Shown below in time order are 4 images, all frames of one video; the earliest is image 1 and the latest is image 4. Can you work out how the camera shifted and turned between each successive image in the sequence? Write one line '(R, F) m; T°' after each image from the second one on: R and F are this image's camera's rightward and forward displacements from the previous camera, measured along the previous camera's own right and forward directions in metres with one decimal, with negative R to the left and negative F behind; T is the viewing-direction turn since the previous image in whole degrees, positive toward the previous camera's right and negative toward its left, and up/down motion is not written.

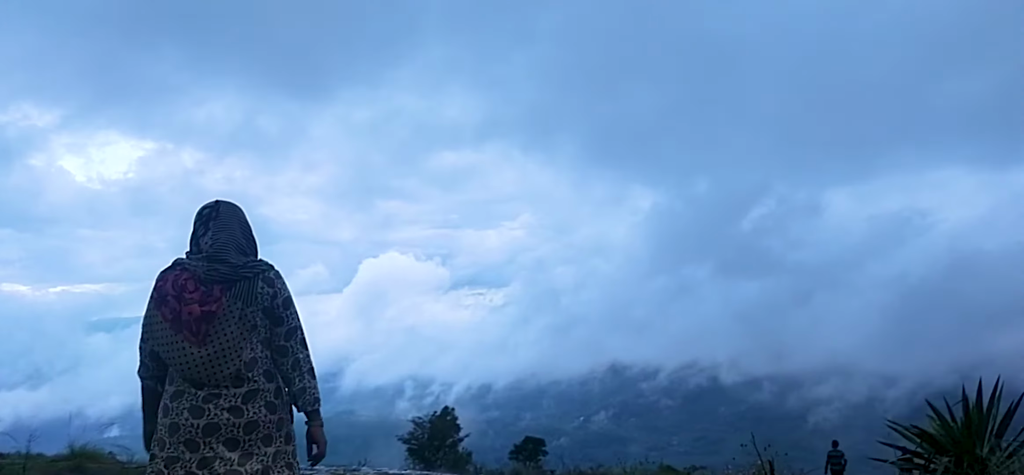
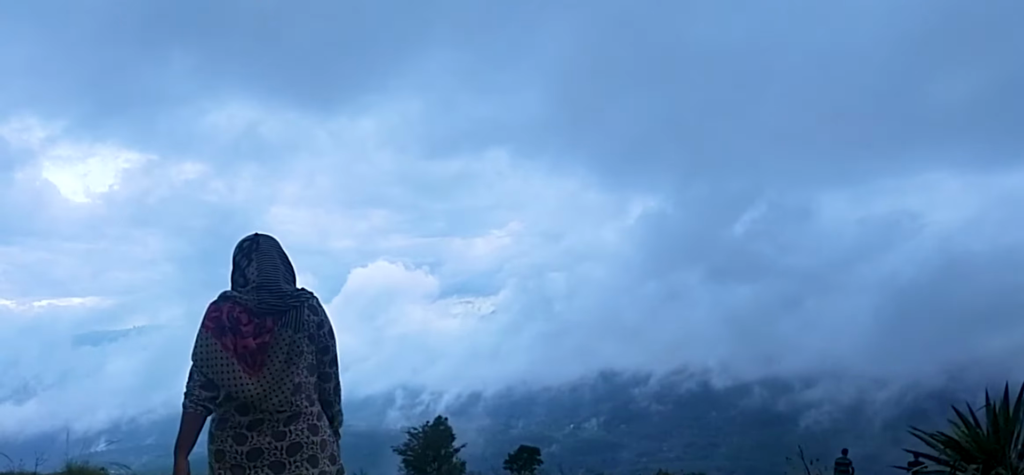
(-0.1, 0.0) m; +1°
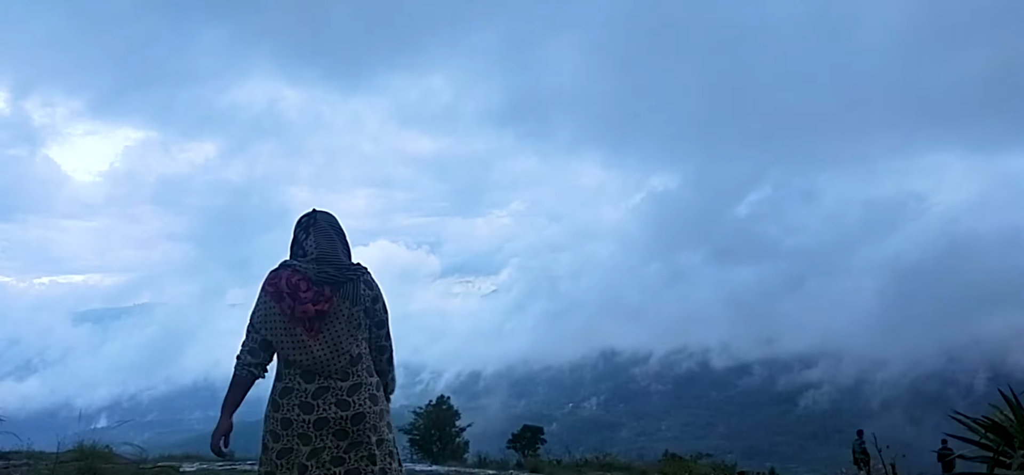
(-0.1, +0.1) m; 0°
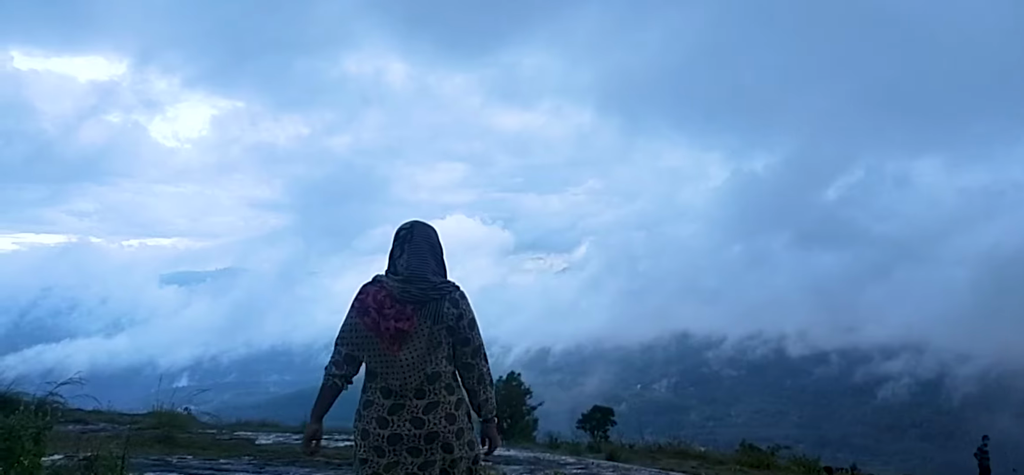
(-0.1, +0.3) m; -4°
